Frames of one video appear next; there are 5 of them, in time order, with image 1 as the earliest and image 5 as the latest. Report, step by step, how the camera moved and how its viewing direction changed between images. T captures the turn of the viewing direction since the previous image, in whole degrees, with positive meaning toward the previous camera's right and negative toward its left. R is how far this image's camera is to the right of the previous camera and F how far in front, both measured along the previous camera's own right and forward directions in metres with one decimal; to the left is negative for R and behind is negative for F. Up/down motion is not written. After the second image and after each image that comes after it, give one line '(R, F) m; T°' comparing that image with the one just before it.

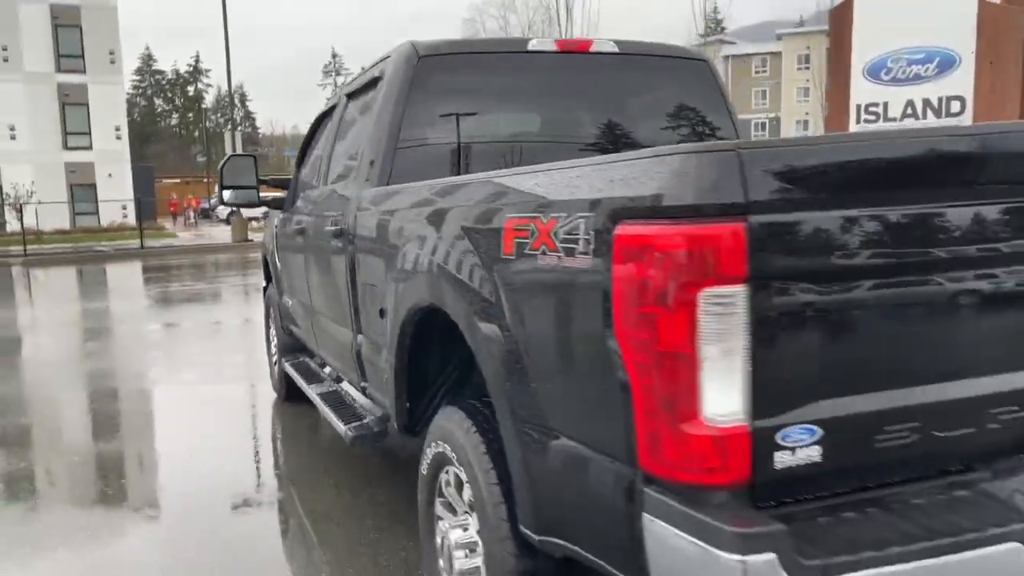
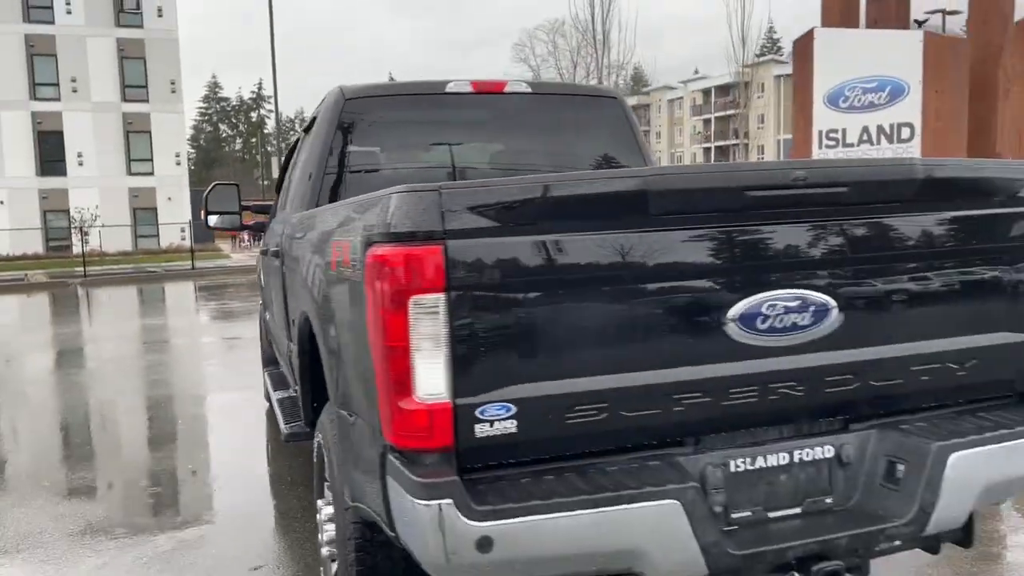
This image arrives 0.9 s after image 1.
(+0.7, -0.5) m; -4°
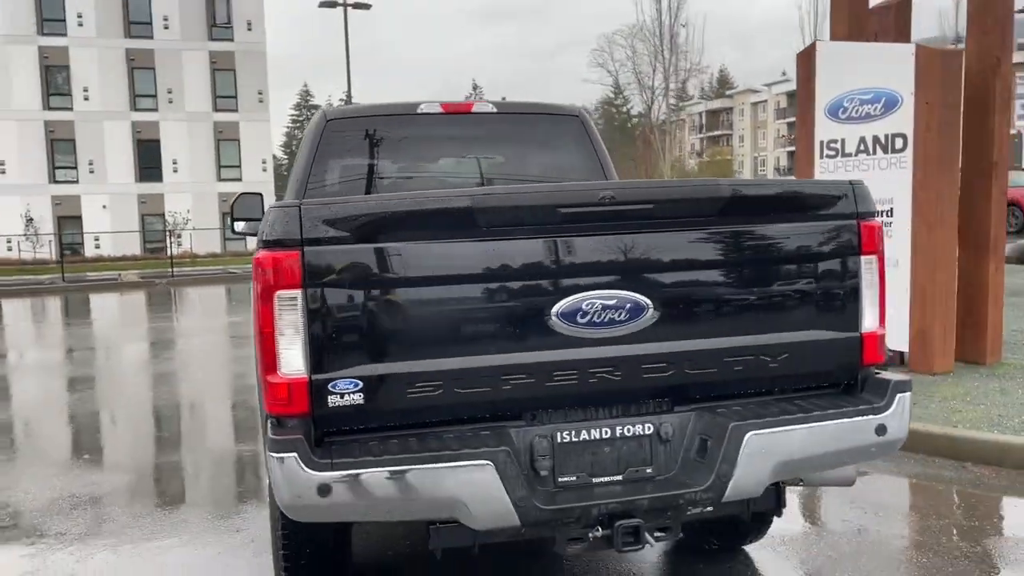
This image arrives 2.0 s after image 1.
(+0.7, -0.4) m; -6°
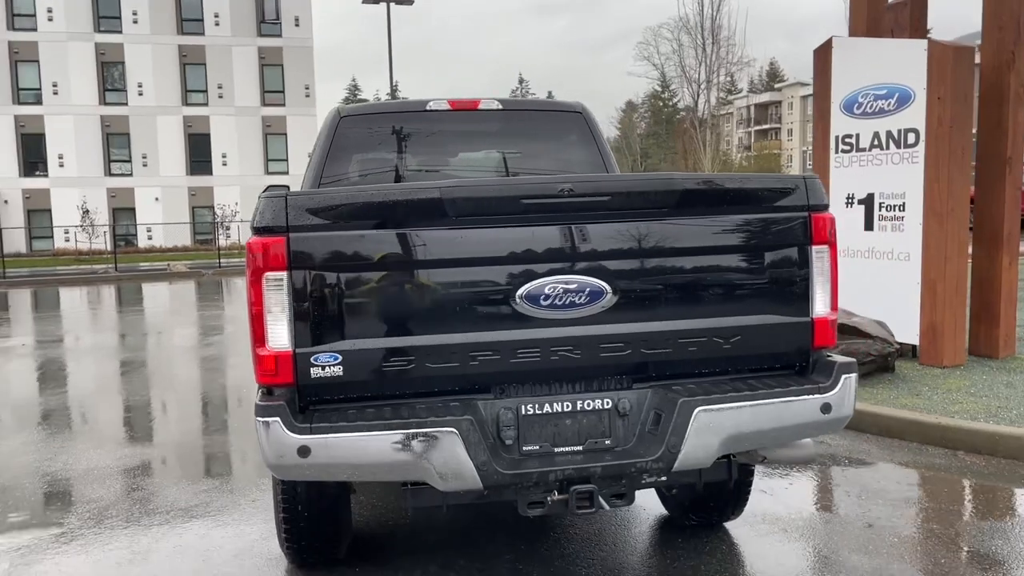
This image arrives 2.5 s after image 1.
(+0.3, -0.2) m; -3°
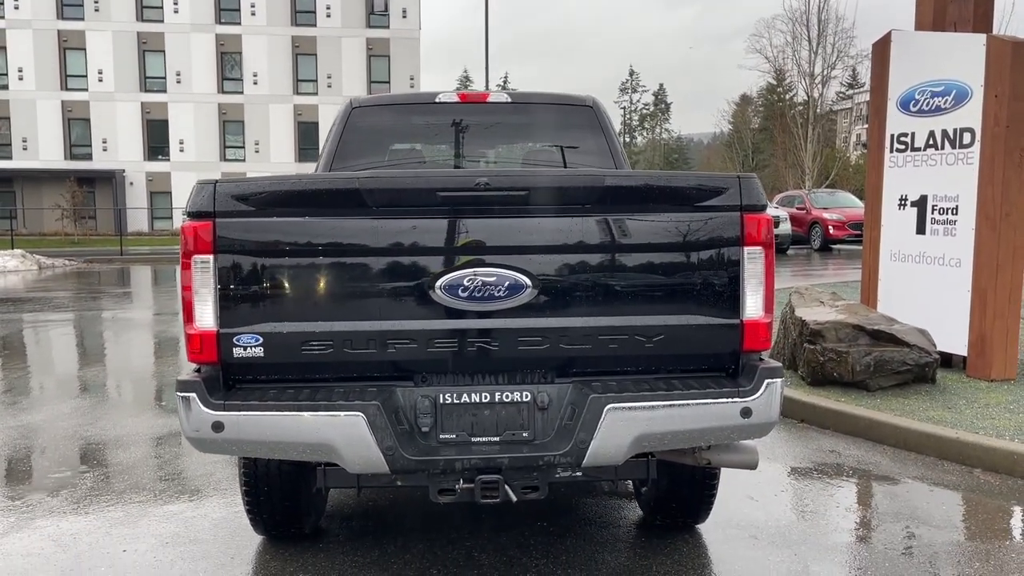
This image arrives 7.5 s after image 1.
(+0.7, 0.0) m; -7°
